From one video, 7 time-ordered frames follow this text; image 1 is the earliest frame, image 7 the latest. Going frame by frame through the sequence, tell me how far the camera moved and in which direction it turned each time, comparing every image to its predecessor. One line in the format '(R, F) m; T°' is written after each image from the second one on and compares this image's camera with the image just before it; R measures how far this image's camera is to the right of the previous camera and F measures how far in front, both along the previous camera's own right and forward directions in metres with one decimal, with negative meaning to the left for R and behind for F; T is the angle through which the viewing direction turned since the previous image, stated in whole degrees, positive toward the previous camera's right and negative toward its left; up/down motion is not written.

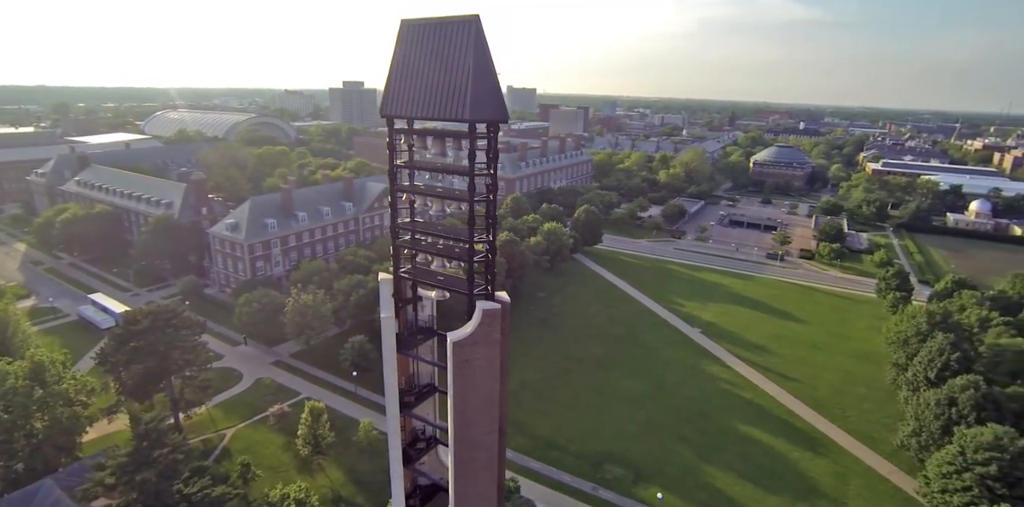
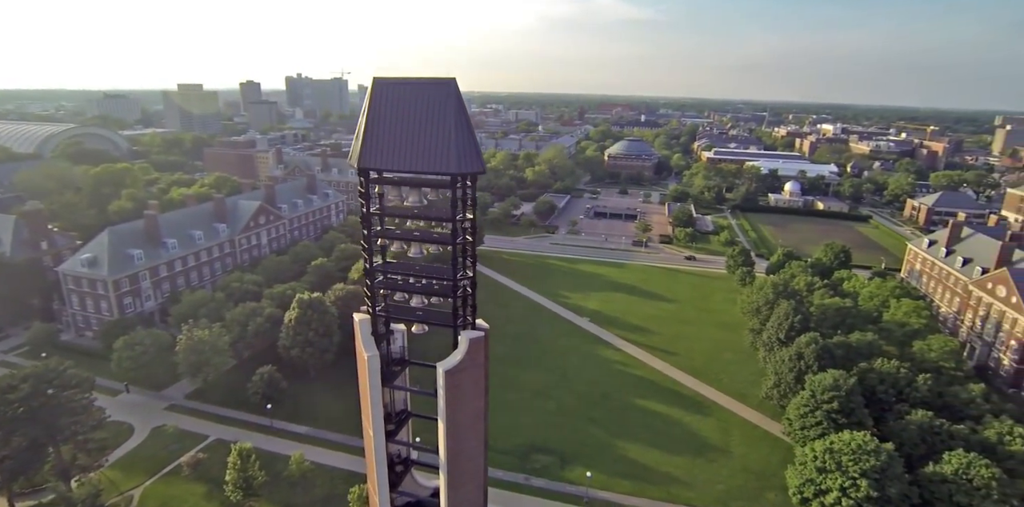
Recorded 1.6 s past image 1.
(-1.8, -0.8) m; +14°
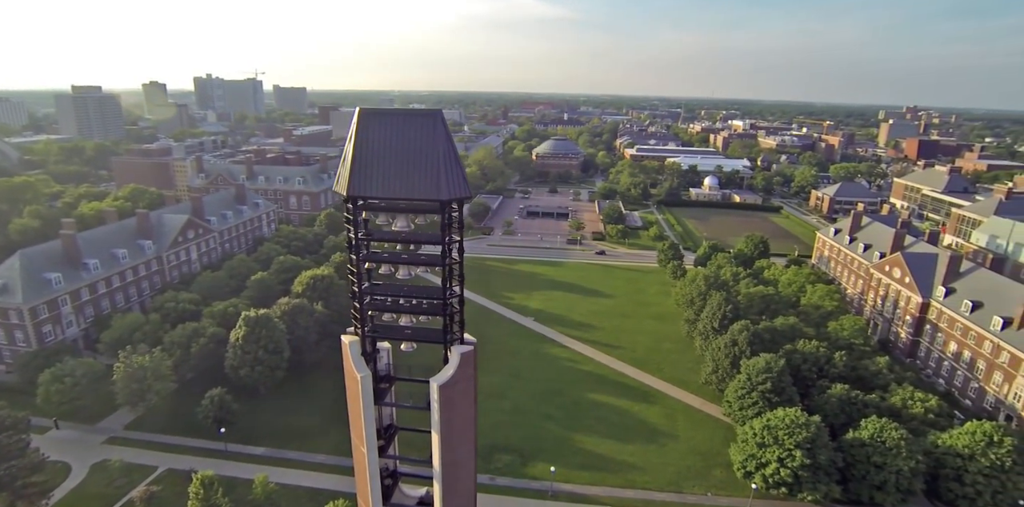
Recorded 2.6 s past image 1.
(-1.0, -0.6) m; +7°
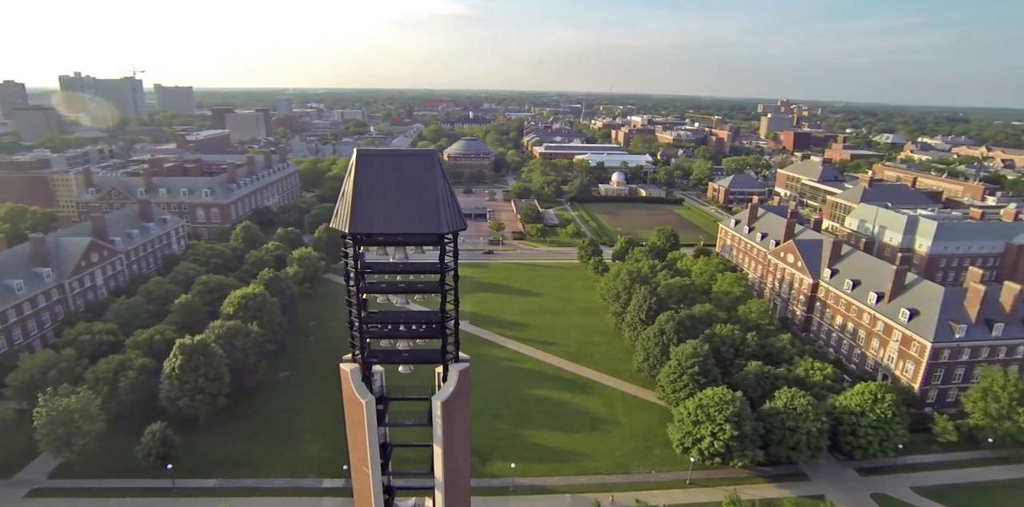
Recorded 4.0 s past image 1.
(-1.5, -0.9) m; +9°
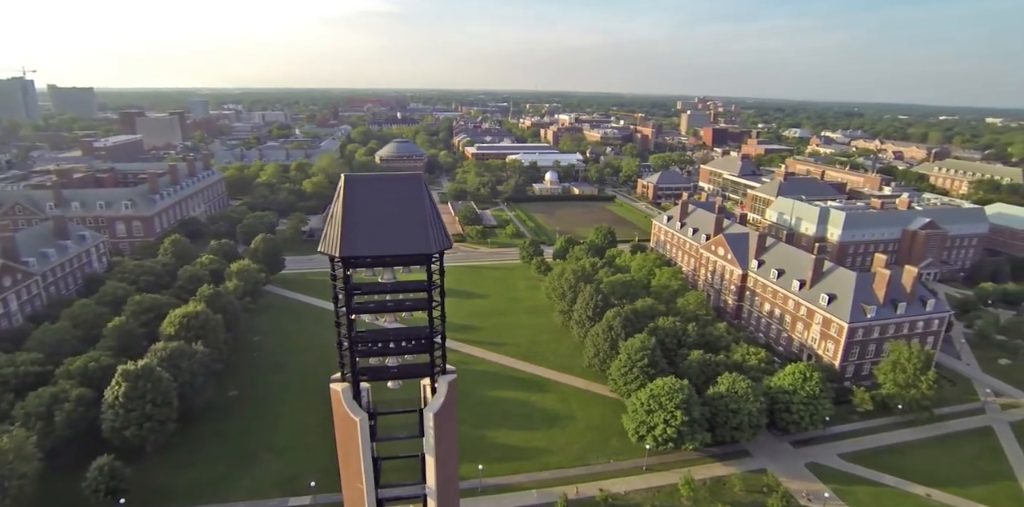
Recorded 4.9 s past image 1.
(-1.0, -0.6) m; +7°
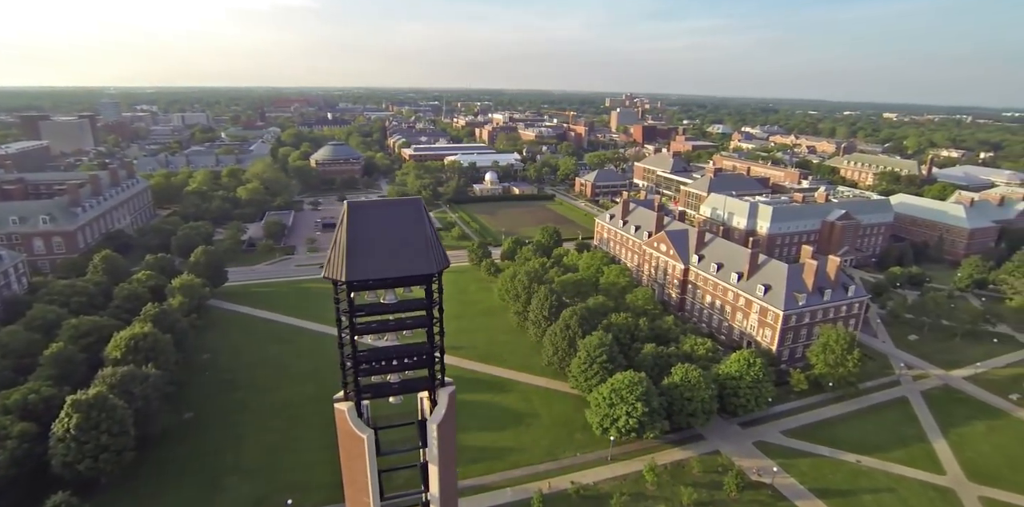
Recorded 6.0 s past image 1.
(-1.2, -0.8) m; +6°
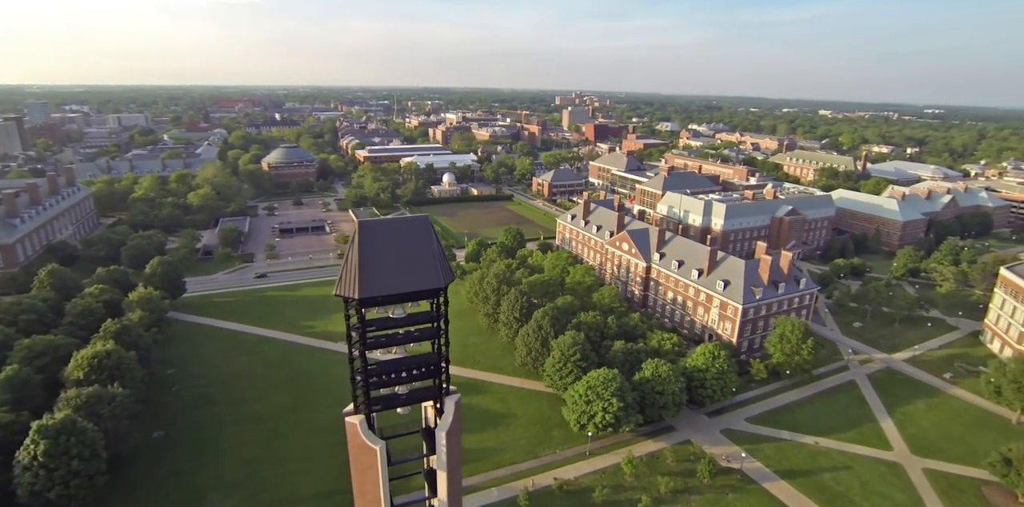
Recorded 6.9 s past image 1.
(-1.0, -0.6) m; +5°
